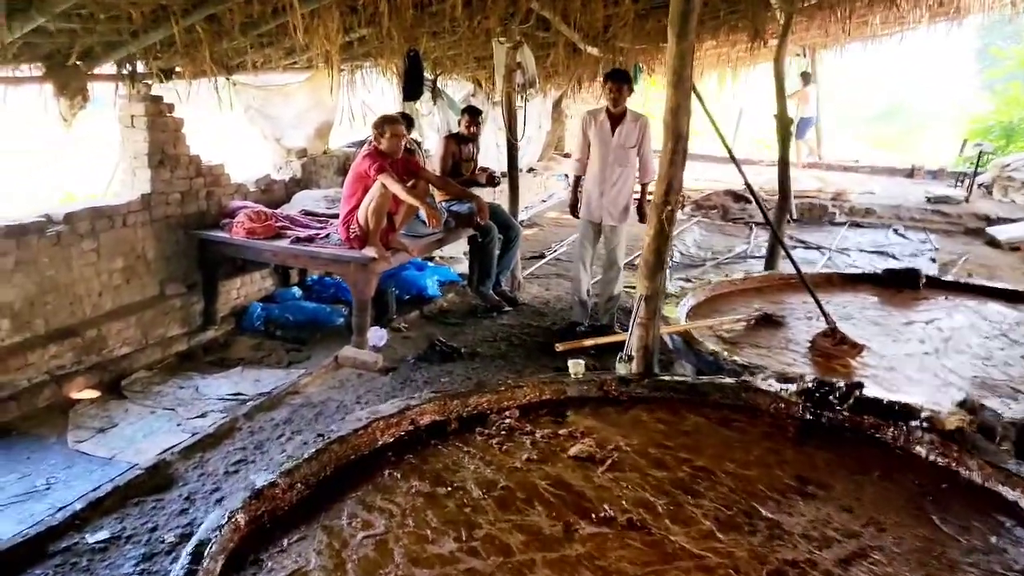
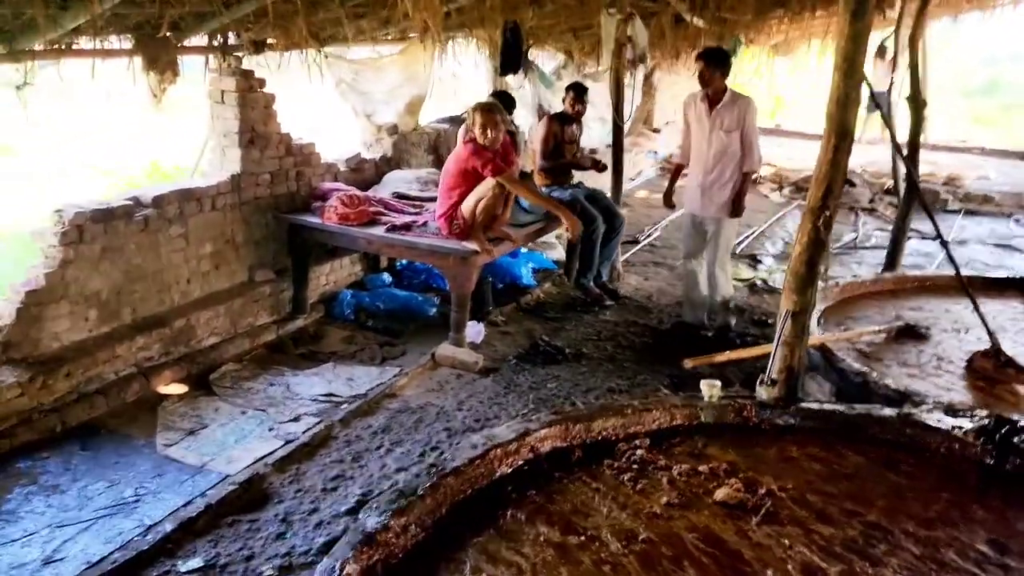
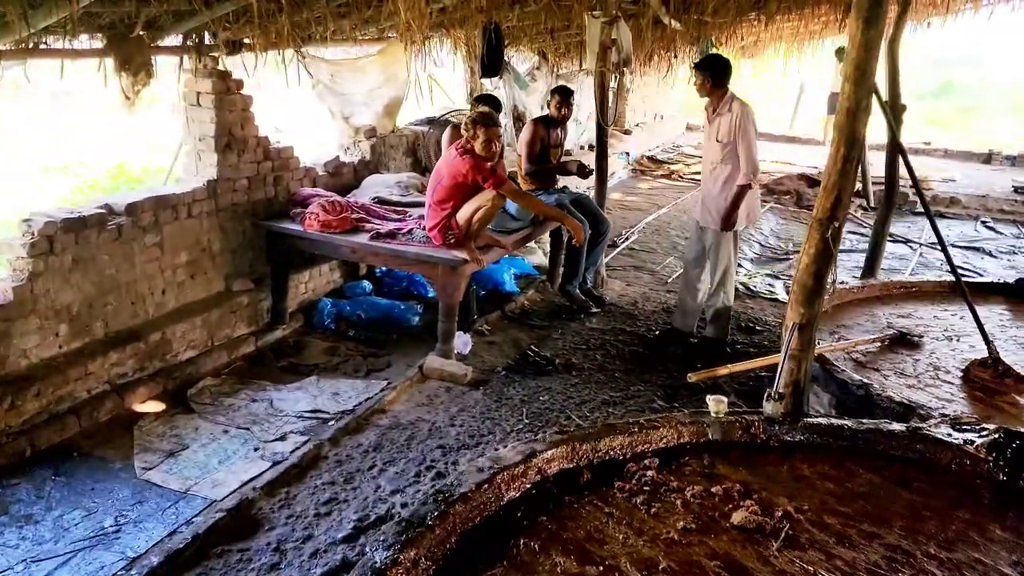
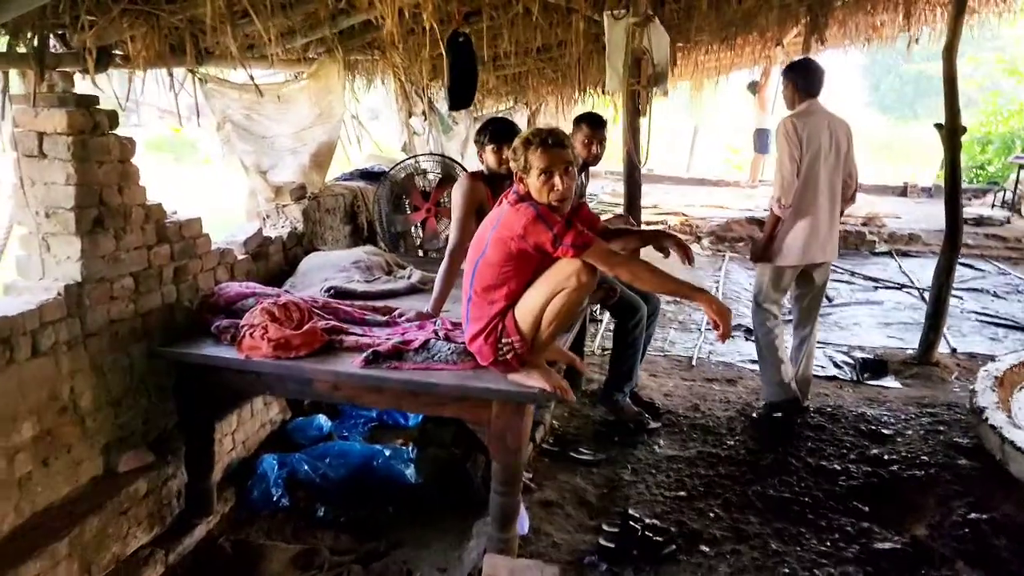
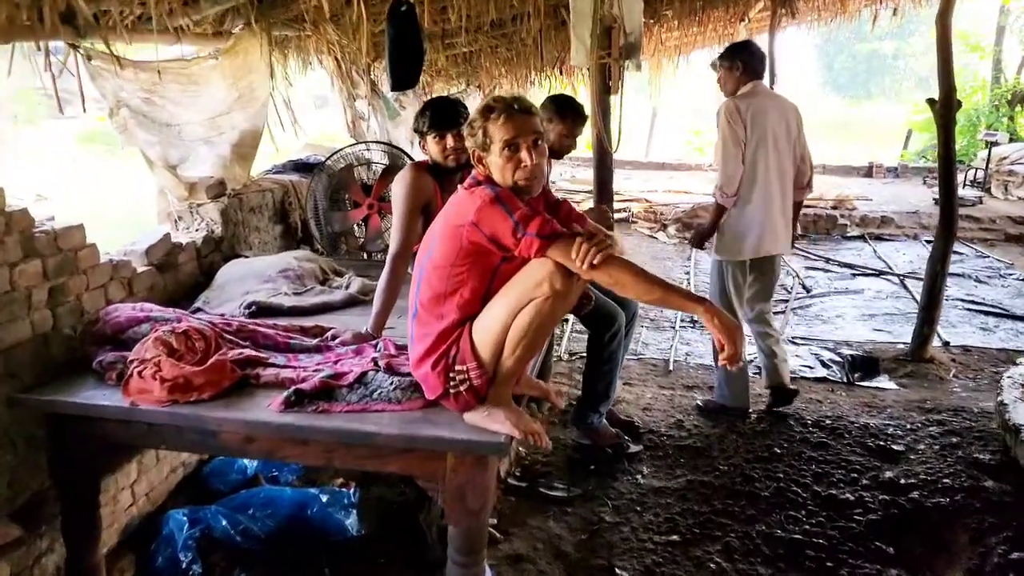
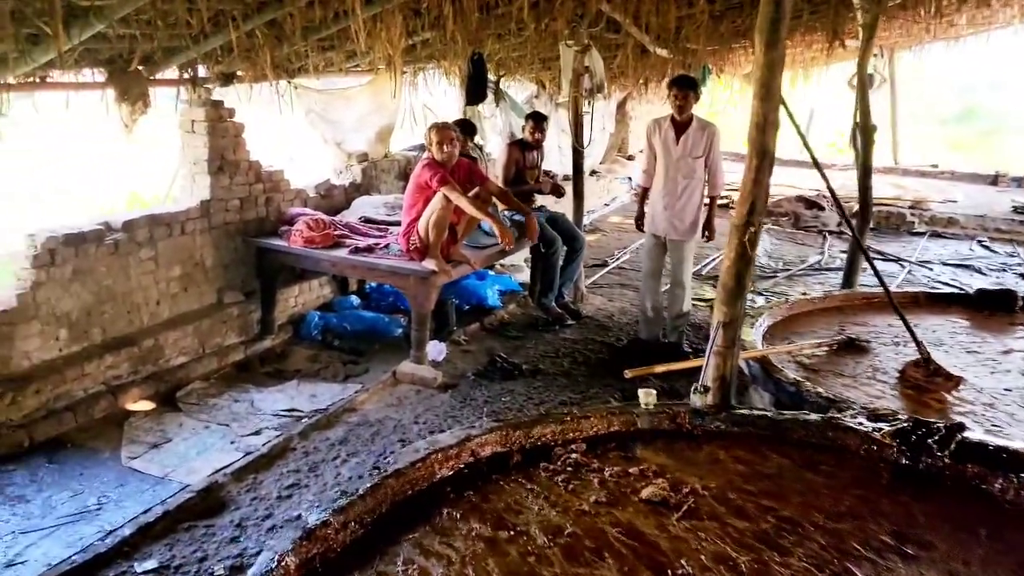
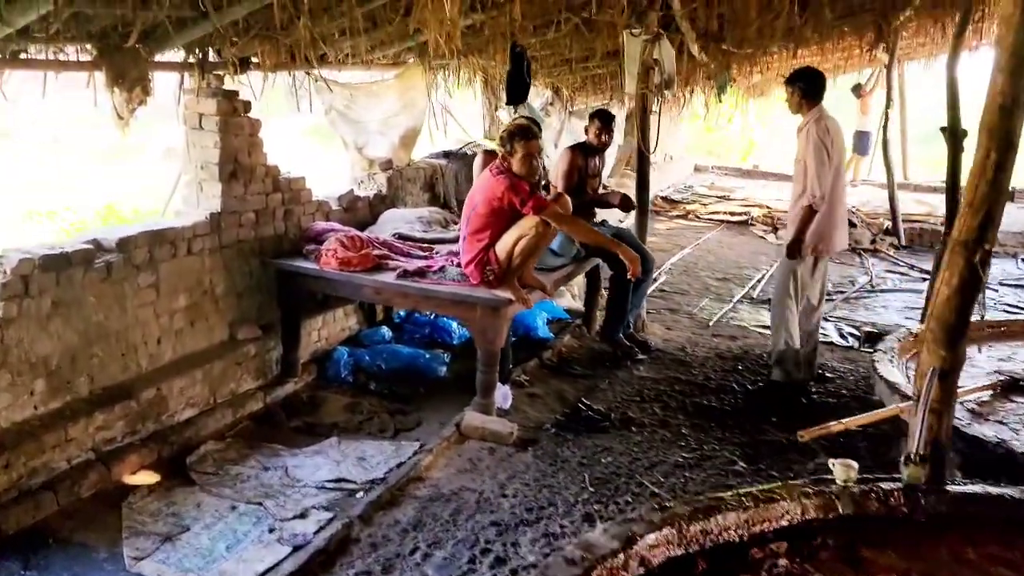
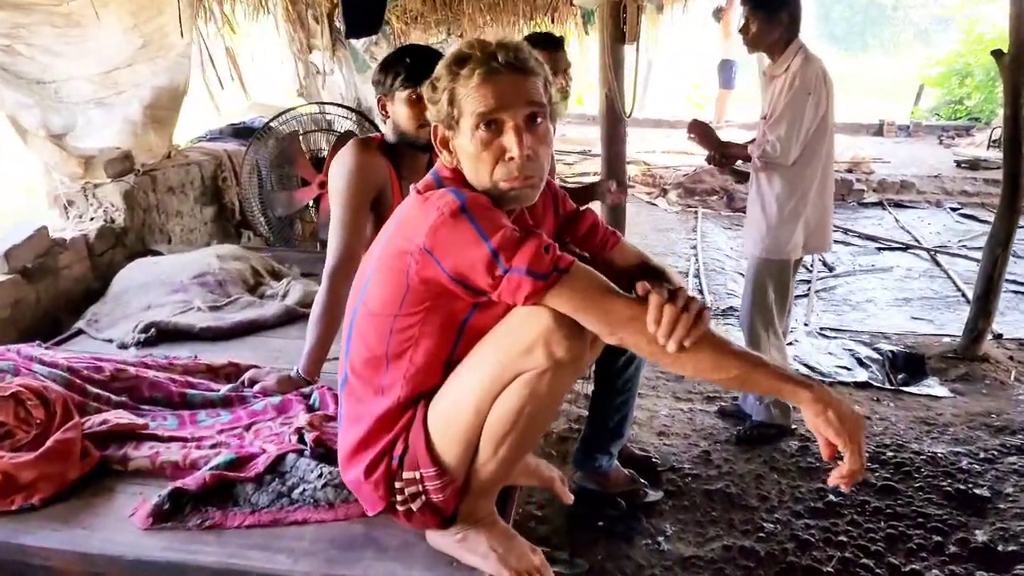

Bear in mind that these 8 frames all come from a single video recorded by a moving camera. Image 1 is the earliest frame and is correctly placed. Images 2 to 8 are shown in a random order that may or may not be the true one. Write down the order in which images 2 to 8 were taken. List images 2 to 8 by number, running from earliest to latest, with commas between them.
6, 2, 3, 7, 4, 5, 8
